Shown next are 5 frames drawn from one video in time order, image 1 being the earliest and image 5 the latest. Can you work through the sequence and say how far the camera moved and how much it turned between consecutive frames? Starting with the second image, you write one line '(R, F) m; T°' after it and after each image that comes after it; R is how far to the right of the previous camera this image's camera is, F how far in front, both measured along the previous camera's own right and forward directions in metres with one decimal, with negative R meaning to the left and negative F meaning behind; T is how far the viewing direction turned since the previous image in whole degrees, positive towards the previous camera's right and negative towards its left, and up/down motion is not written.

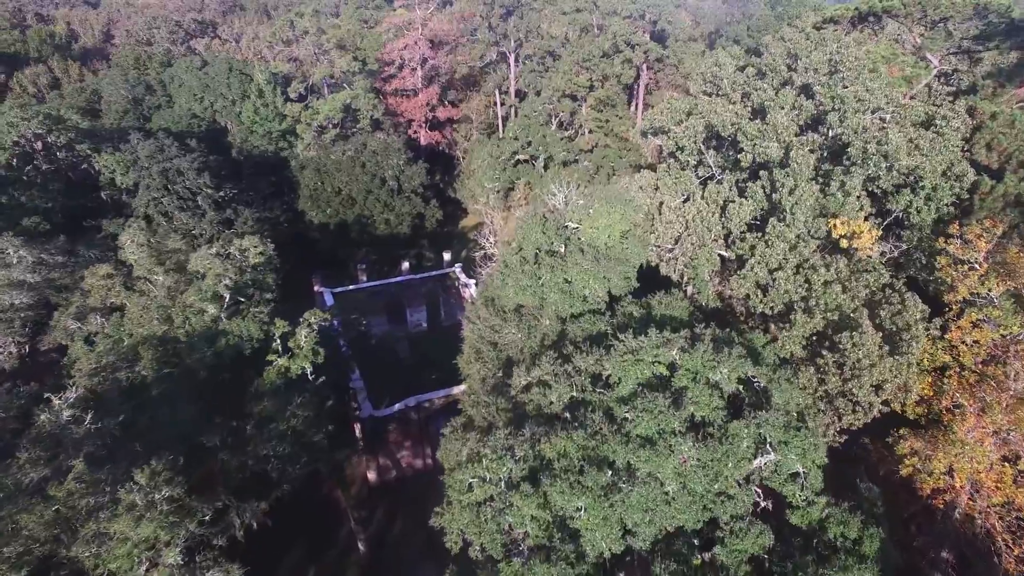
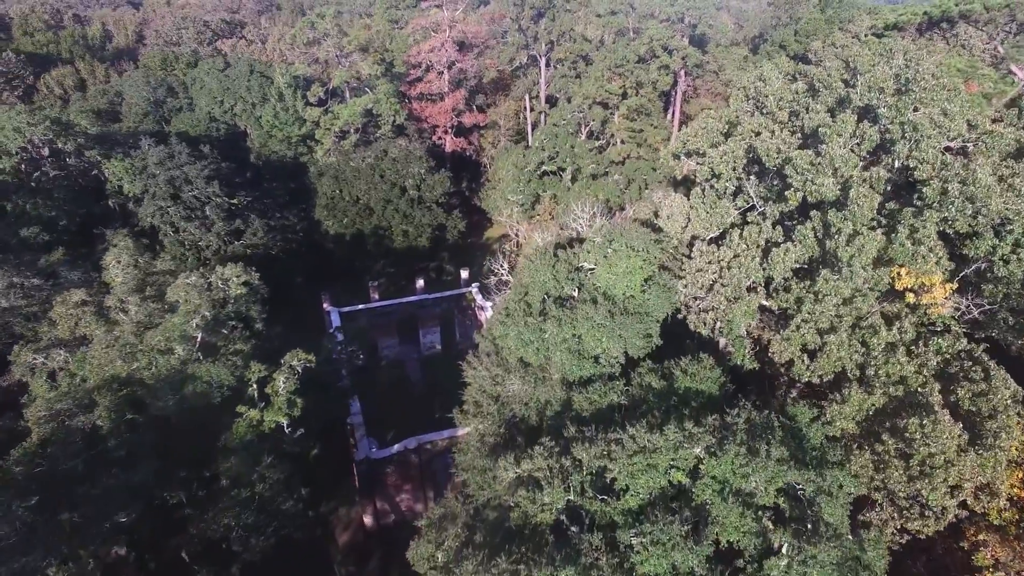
(+0.7, +2.2) m; -3°
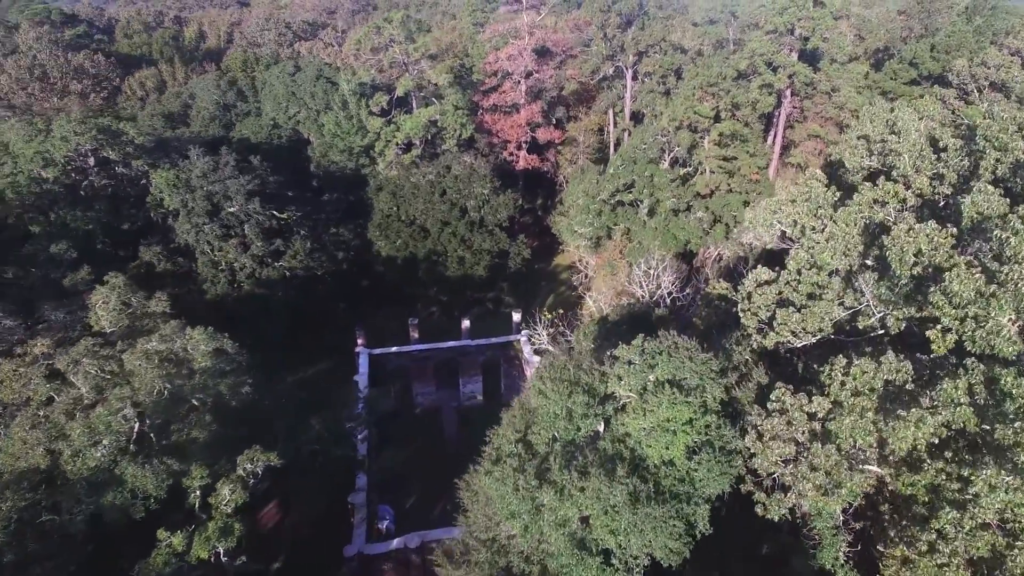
(+1.3, +4.0) m; -8°
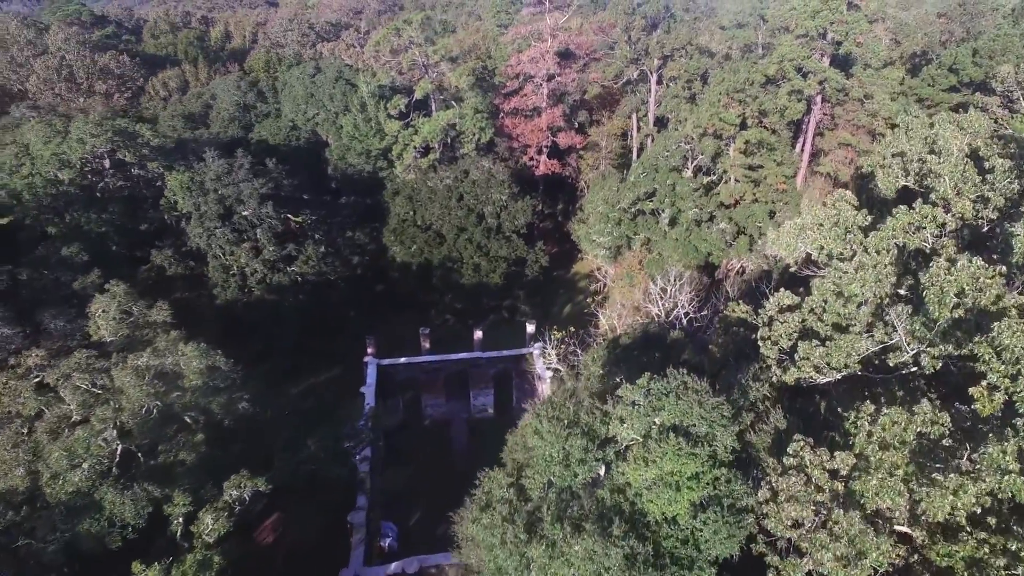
(+0.4, +0.8) m; -2°
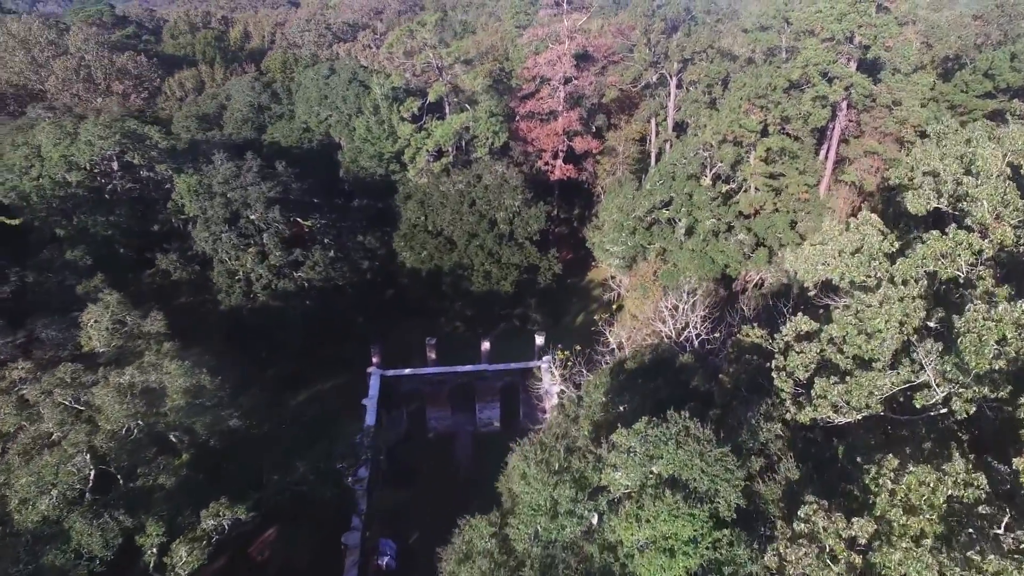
(+0.4, +0.8) m; -2°
